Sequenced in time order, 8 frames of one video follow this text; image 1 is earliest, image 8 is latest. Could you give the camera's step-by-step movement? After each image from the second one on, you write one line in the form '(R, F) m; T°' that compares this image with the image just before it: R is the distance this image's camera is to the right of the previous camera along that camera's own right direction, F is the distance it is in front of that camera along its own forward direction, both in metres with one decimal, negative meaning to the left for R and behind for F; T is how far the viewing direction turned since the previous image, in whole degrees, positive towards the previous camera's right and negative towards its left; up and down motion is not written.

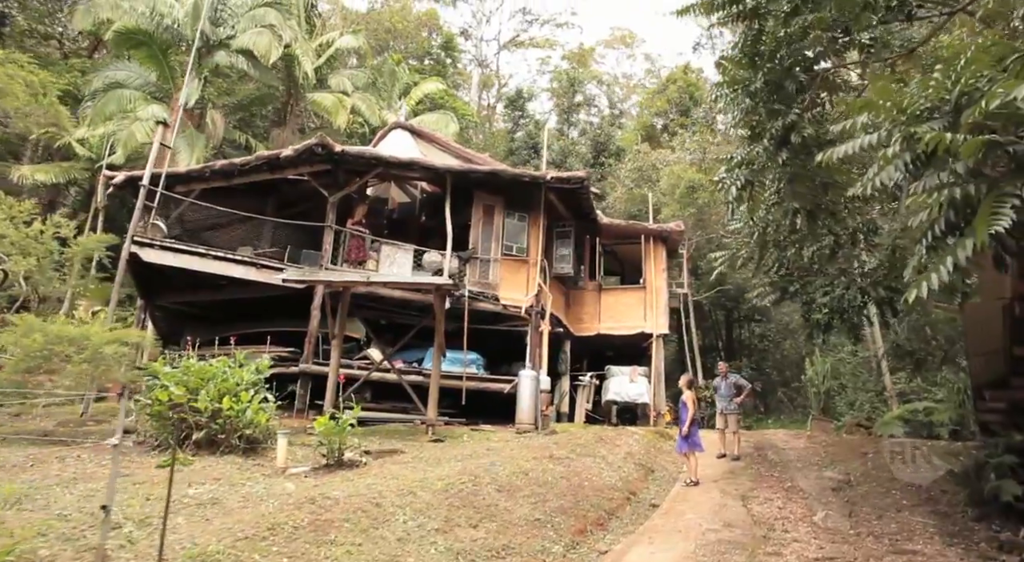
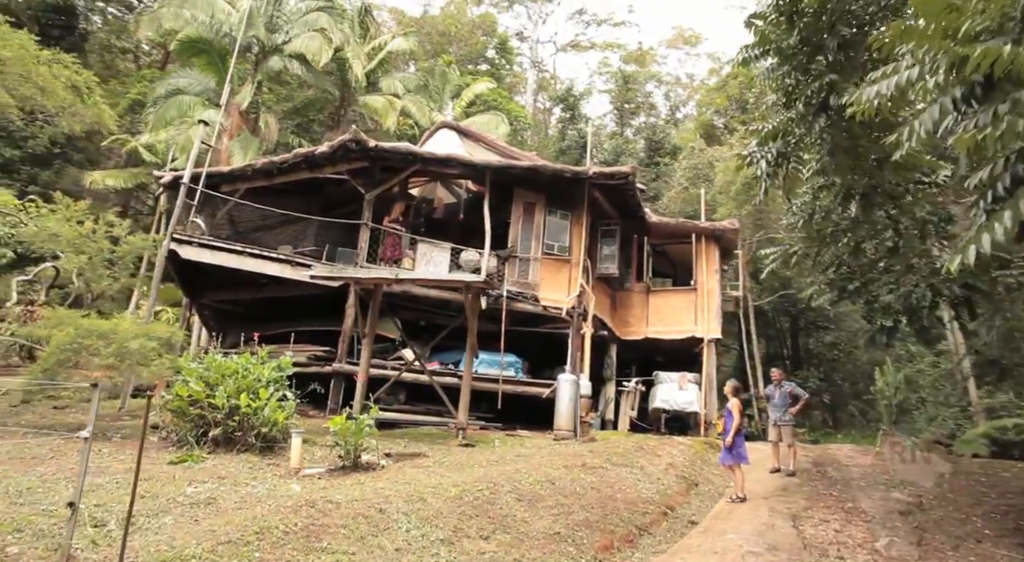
(+0.4, +0.4) m; -6°
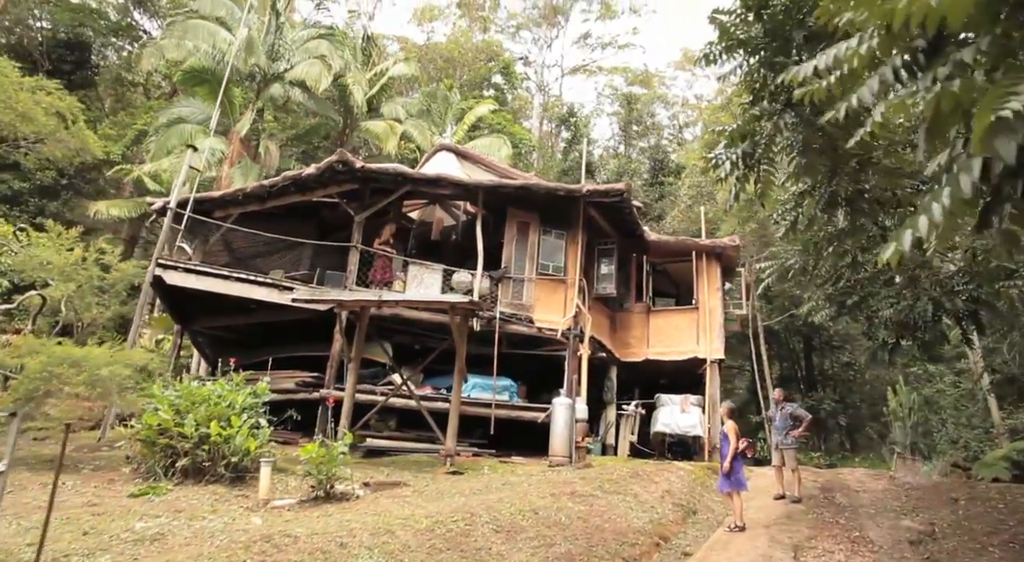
(+0.4, +0.2) m; -1°
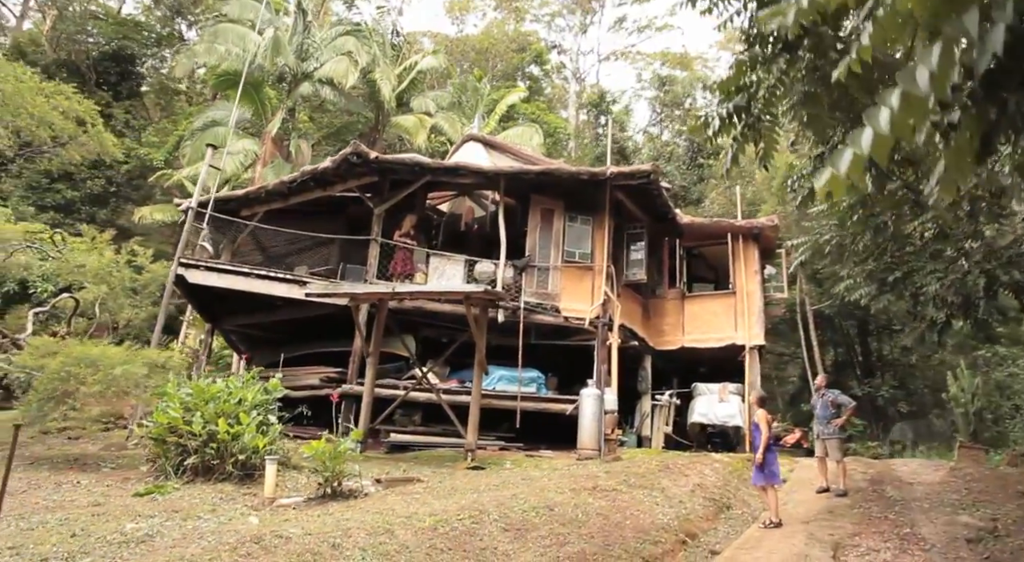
(+0.4, +0.3) m; -4°
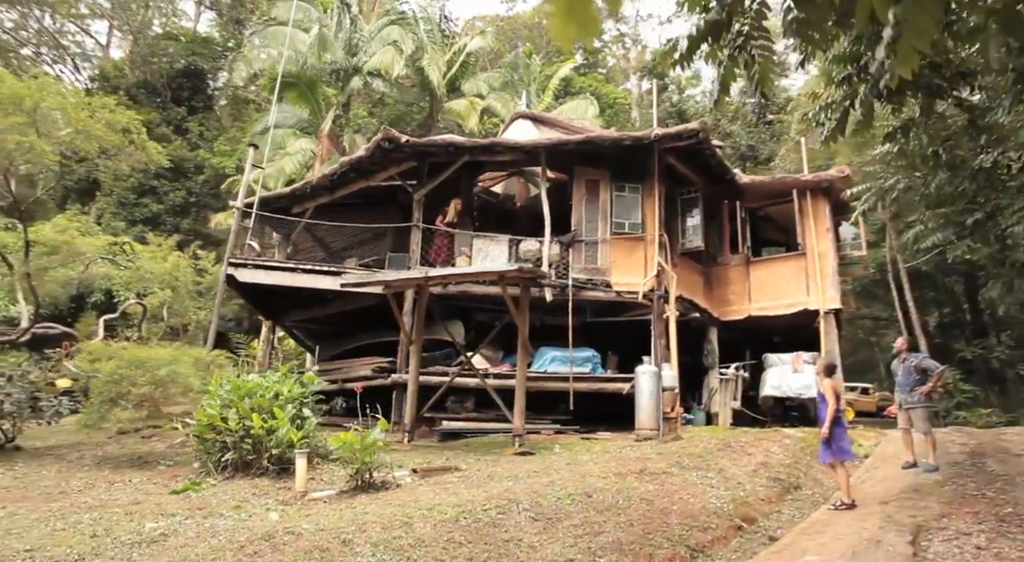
(+0.6, +0.4) m; -8°
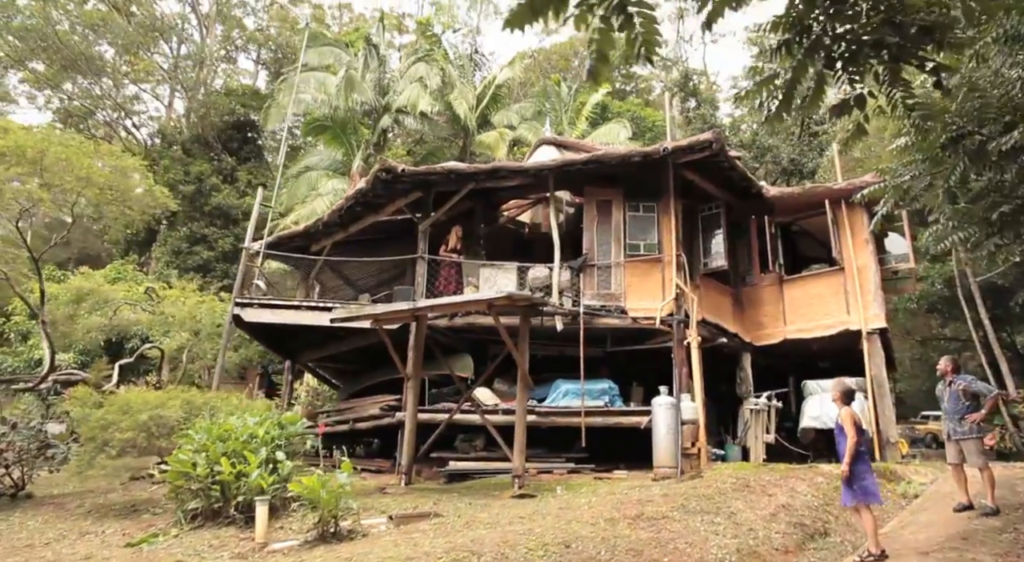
(+1.0, +0.5) m; -6°
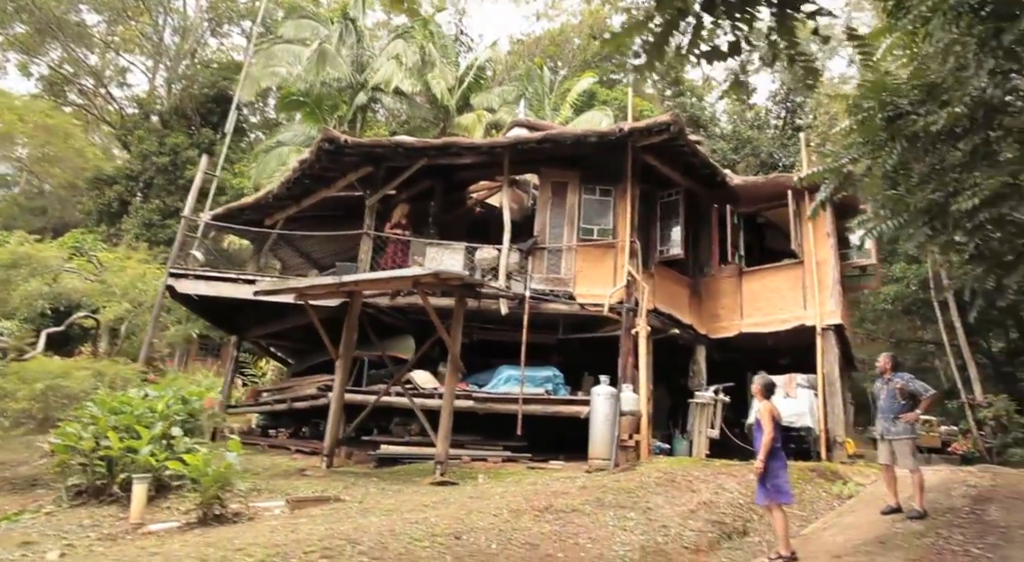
(+0.9, +0.4) m; +1°
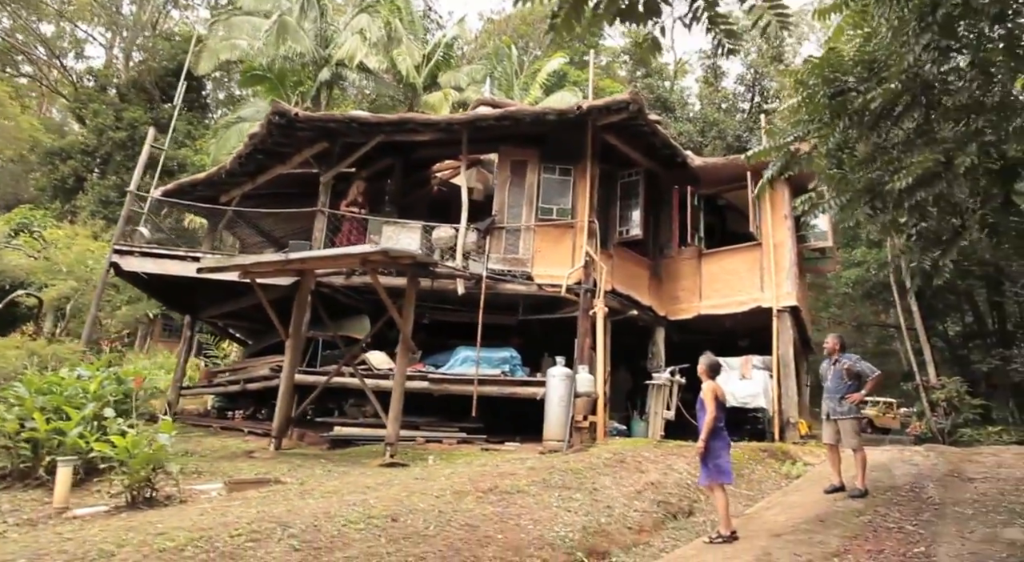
(+0.3, +0.1) m; +2°
